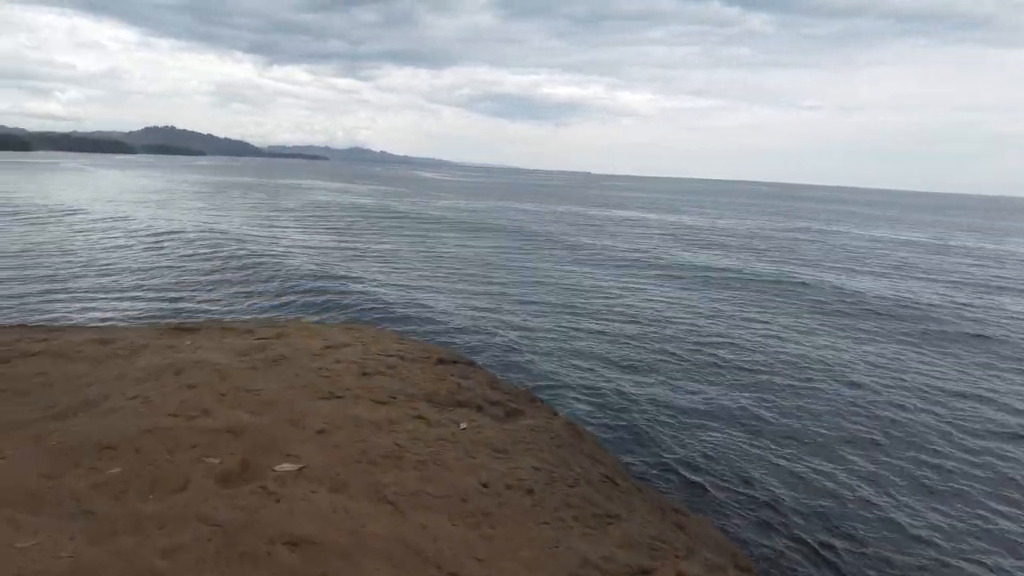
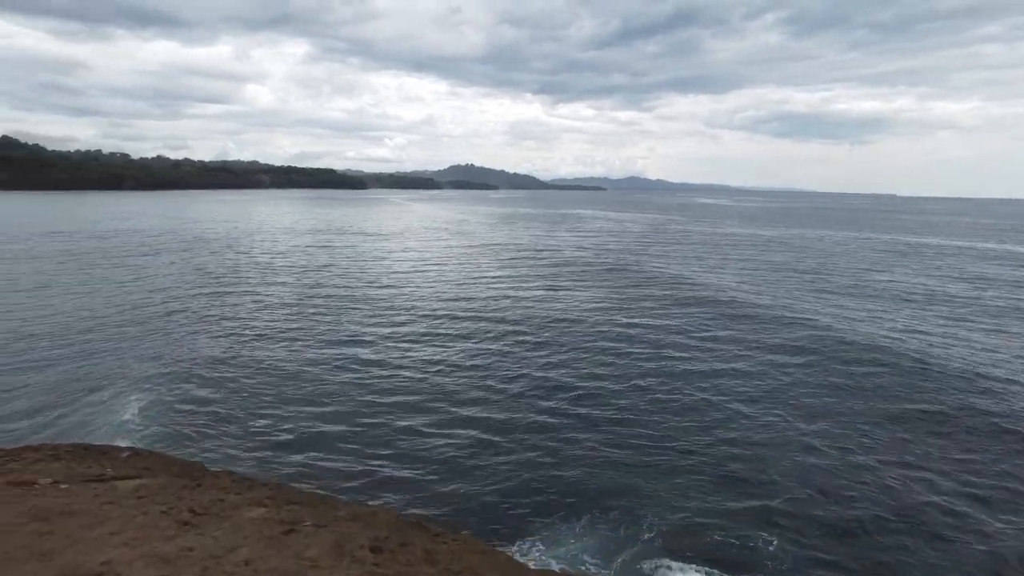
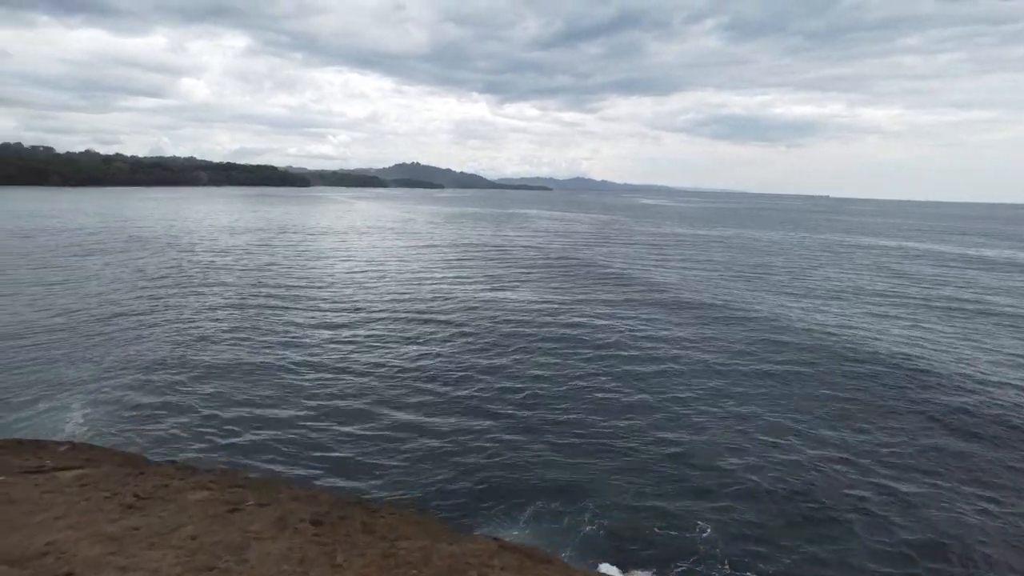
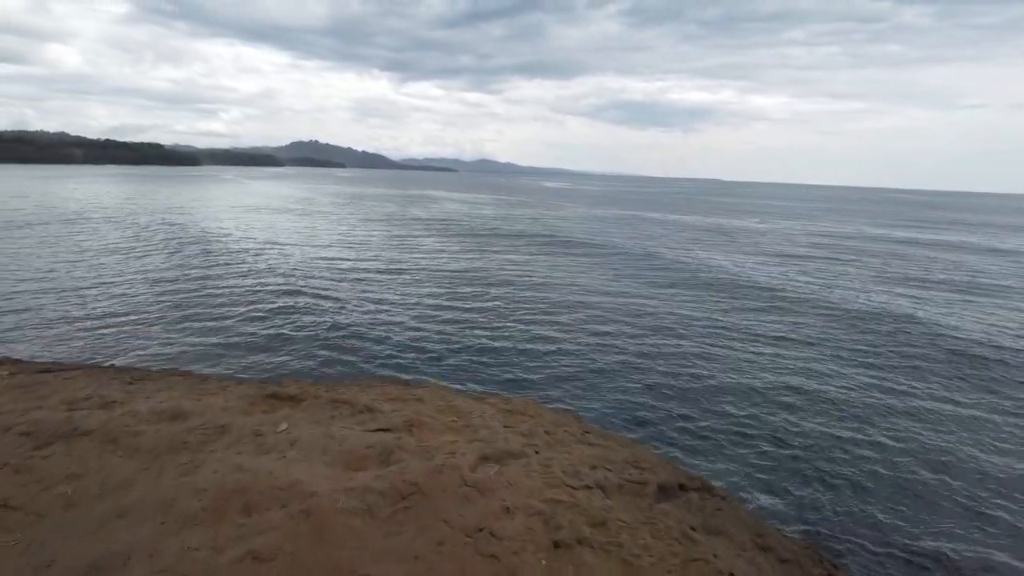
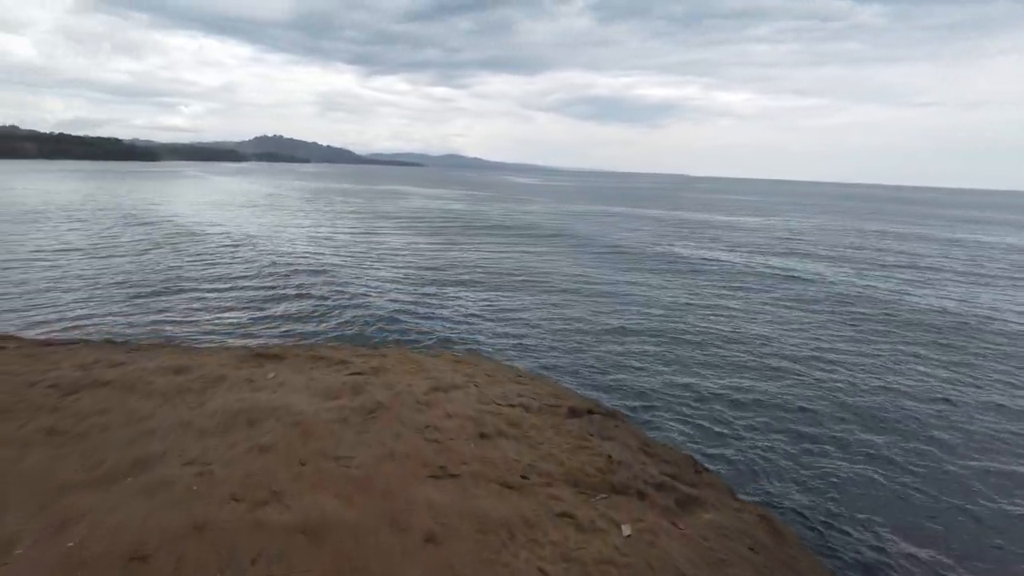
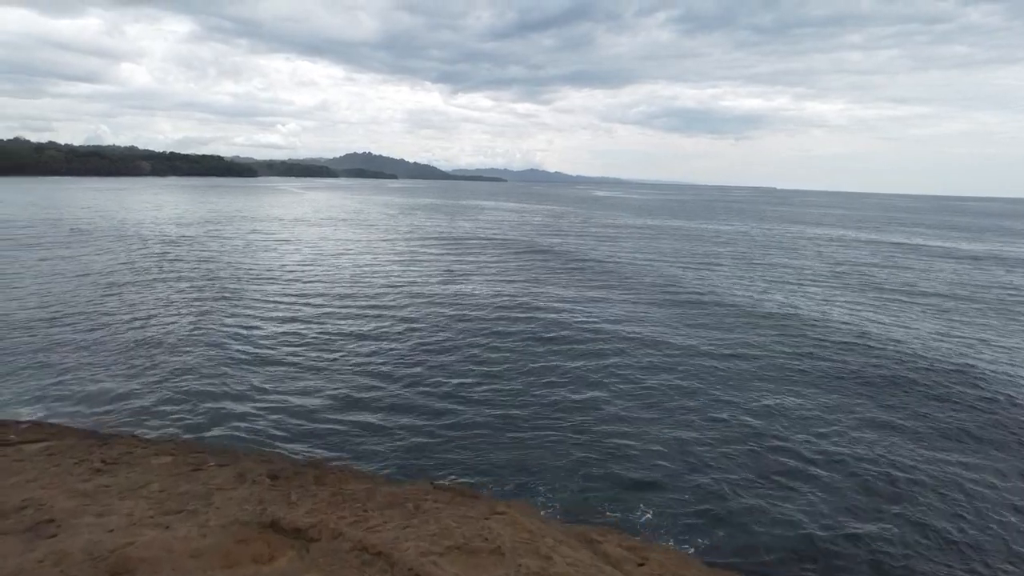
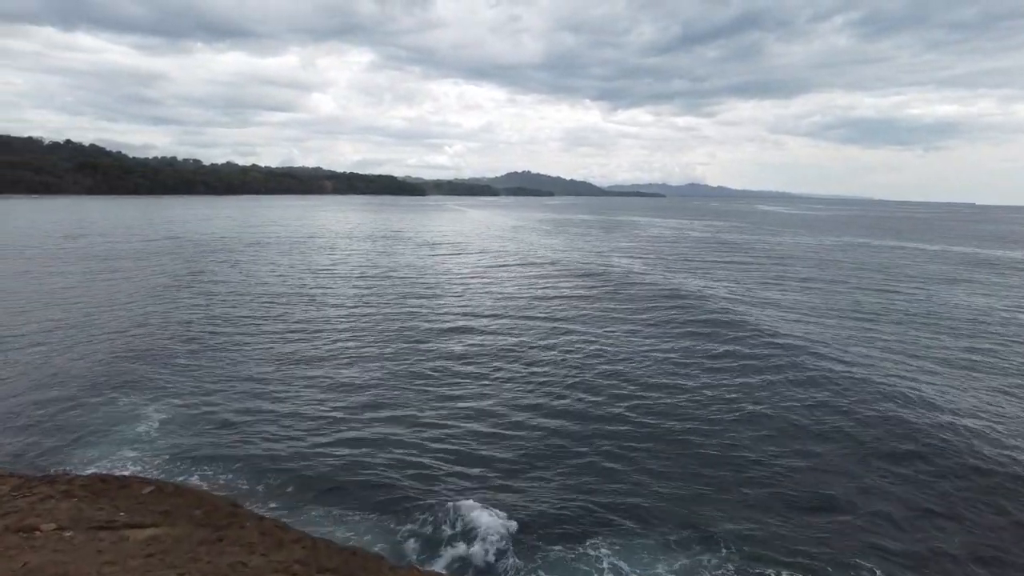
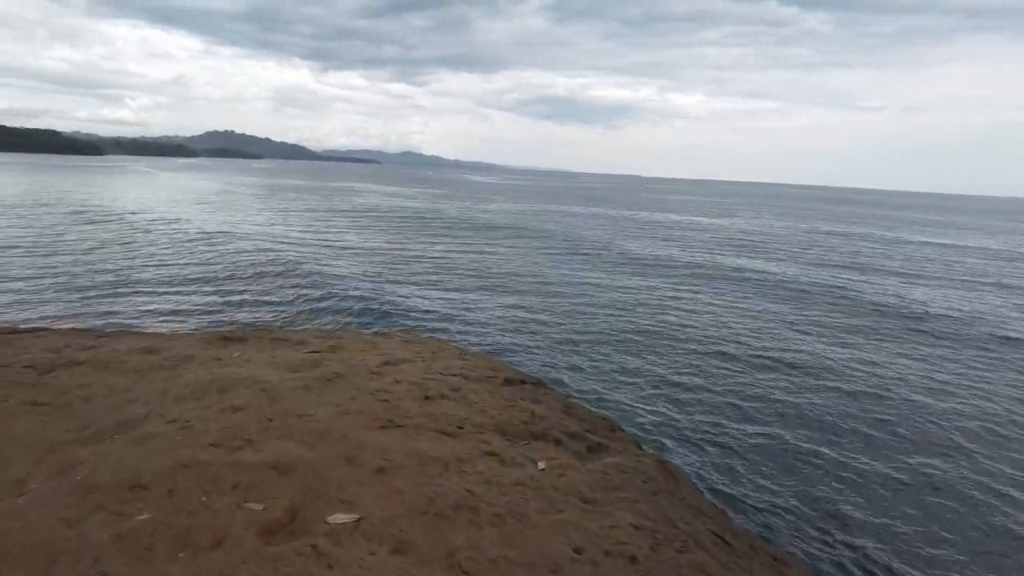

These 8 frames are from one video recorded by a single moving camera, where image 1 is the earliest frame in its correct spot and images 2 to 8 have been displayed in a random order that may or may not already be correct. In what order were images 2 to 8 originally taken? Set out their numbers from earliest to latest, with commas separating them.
8, 5, 4, 6, 3, 2, 7
